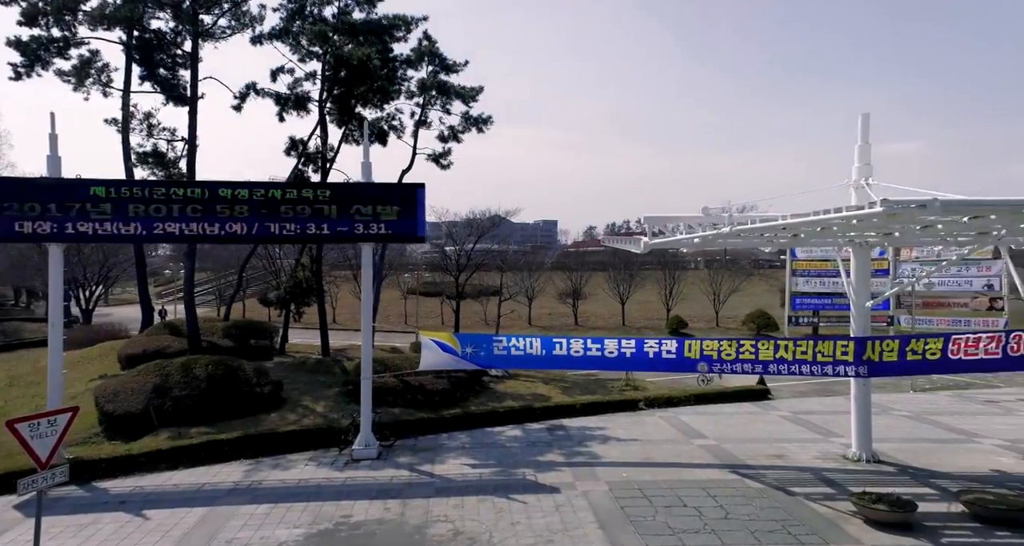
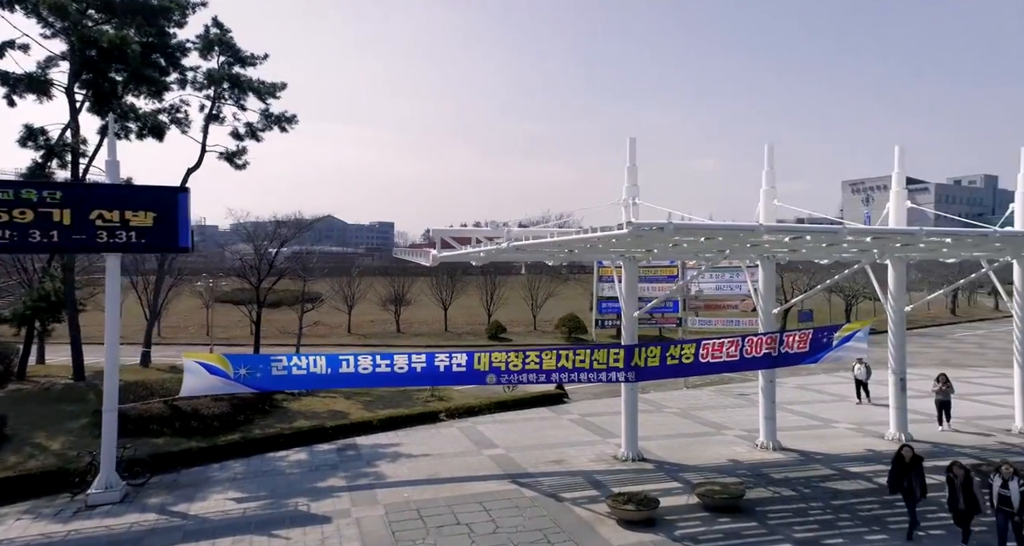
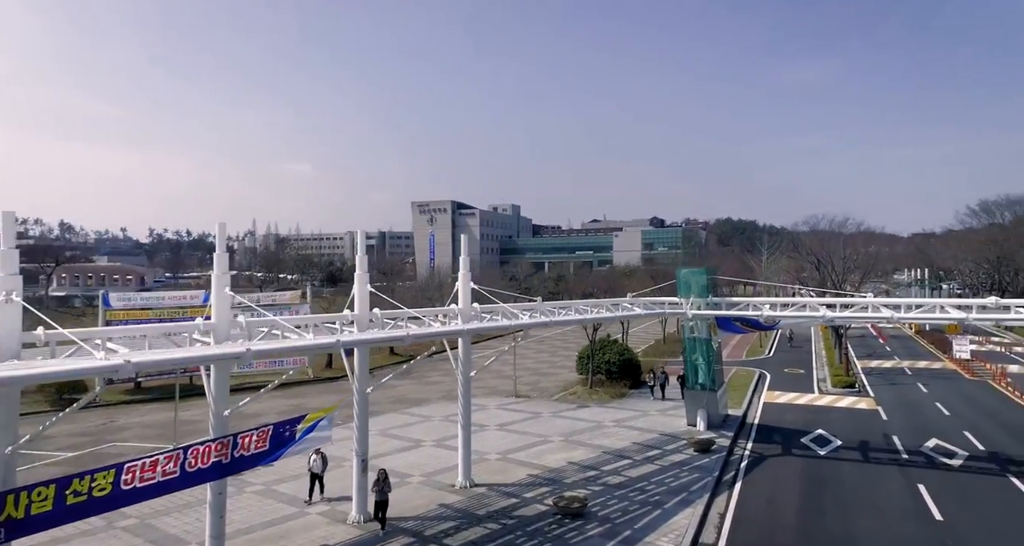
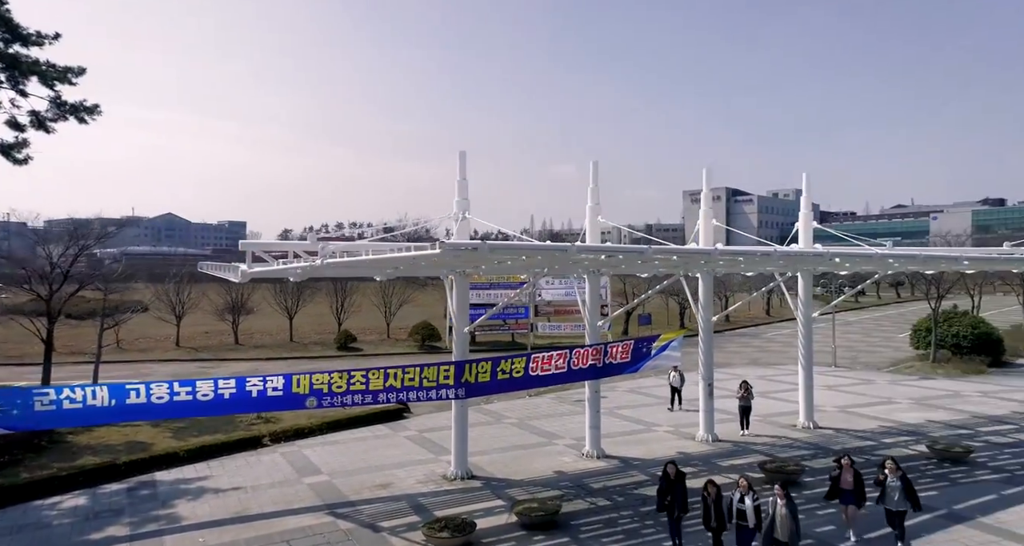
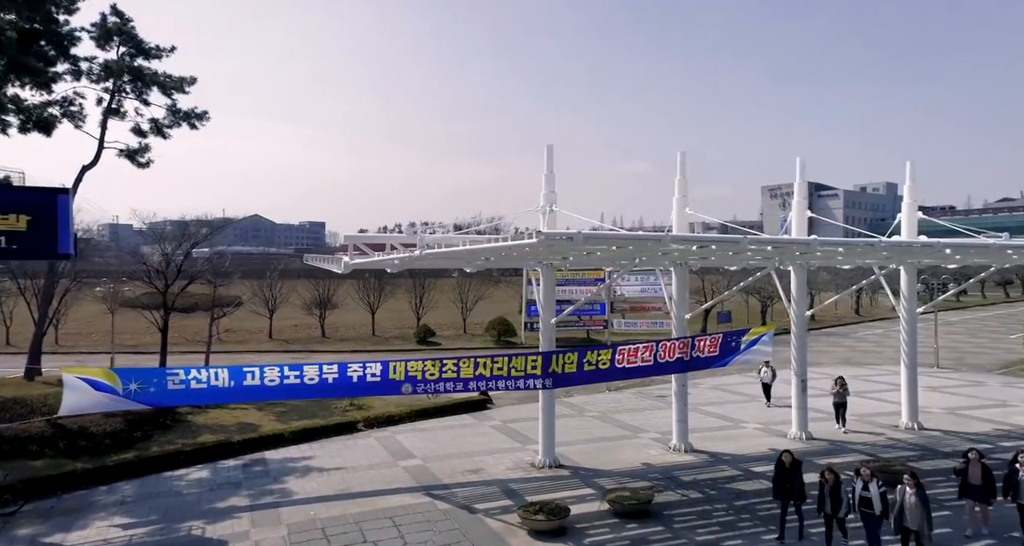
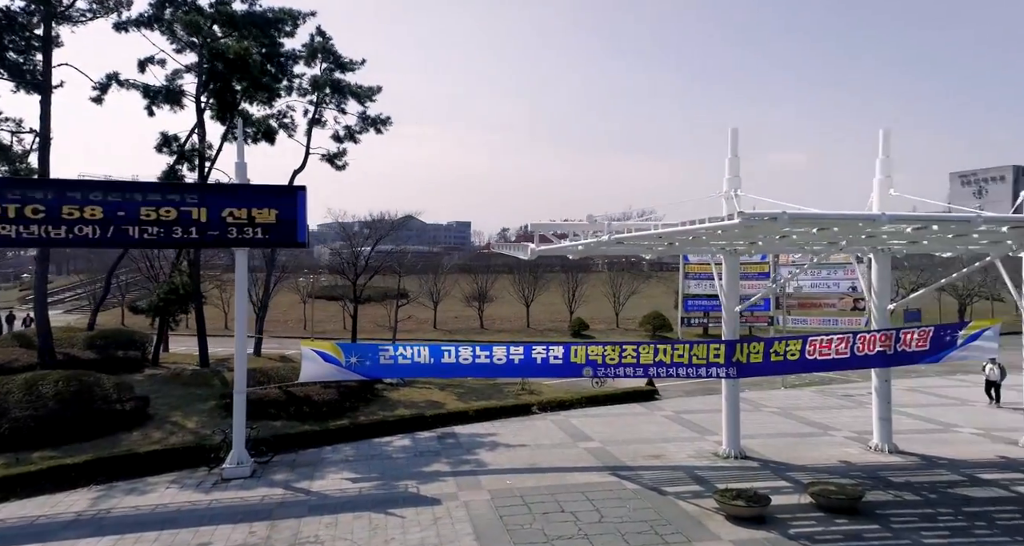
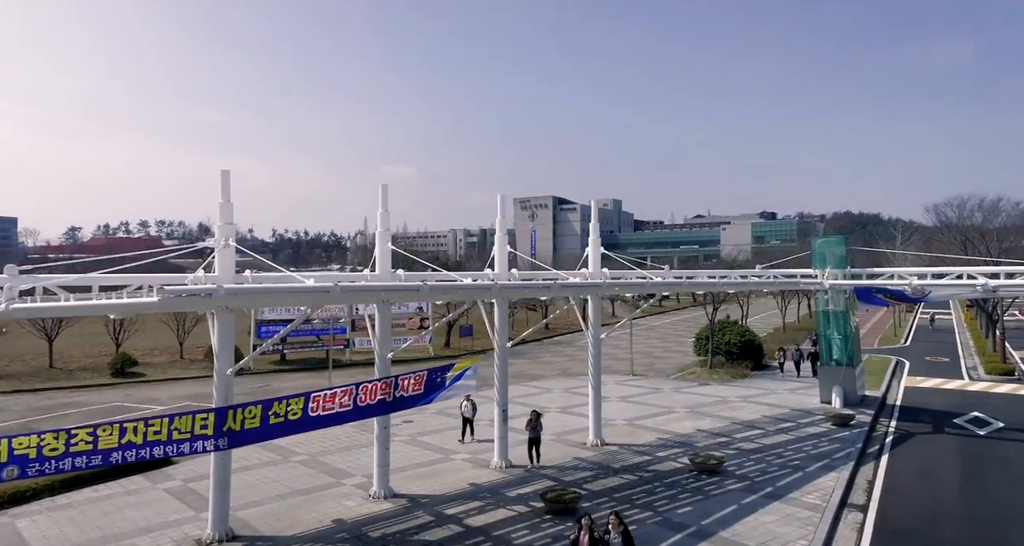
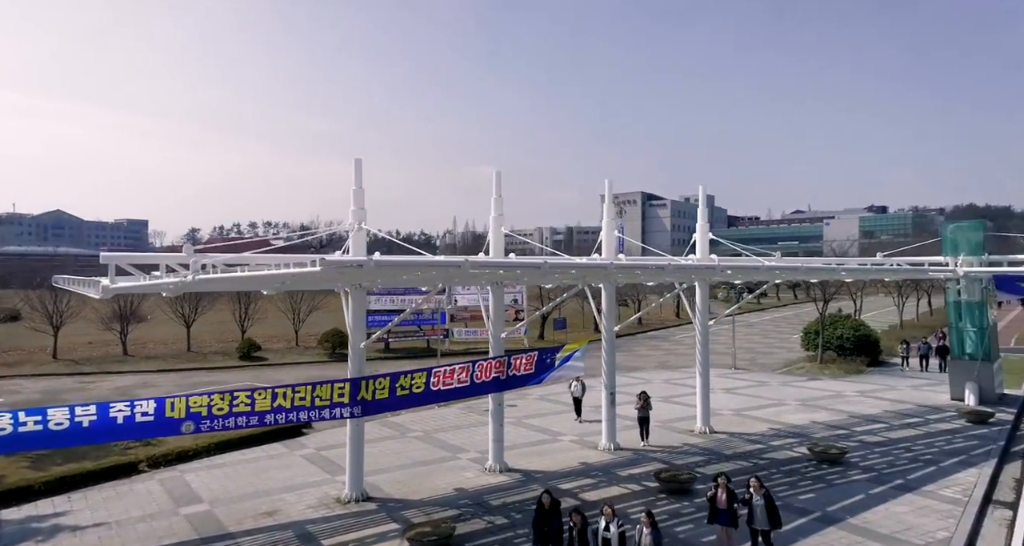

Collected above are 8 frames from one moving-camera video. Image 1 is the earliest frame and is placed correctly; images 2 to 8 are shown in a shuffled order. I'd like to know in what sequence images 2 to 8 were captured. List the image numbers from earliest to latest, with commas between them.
6, 2, 5, 4, 8, 7, 3
